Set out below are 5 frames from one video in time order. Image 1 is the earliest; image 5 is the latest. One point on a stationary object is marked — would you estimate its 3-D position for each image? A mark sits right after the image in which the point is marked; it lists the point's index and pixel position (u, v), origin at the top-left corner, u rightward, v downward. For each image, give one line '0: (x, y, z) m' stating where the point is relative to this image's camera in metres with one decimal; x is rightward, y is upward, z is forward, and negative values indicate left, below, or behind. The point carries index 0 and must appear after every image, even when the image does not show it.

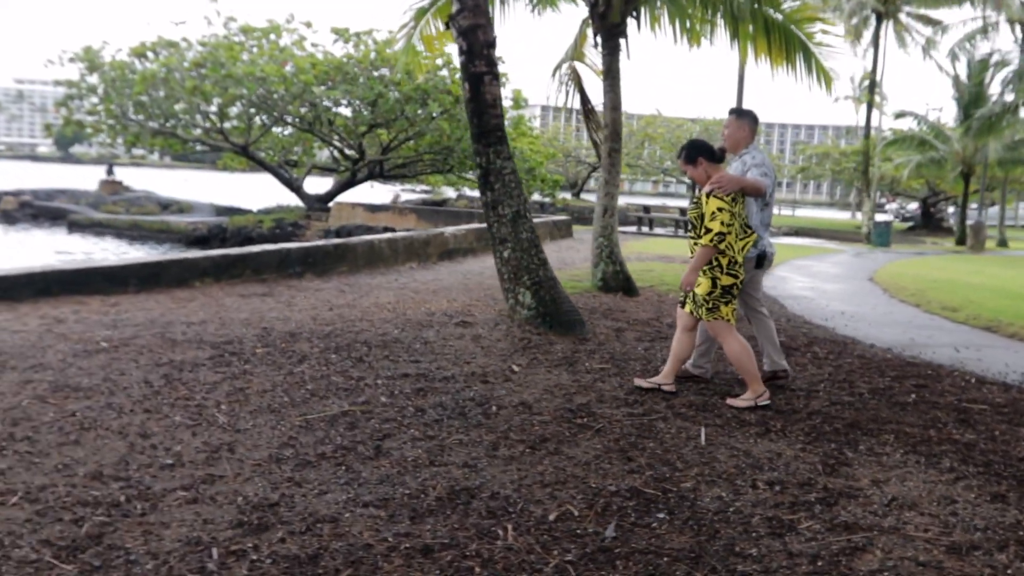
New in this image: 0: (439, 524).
0: (-0.3, -1.0, +3.6) m
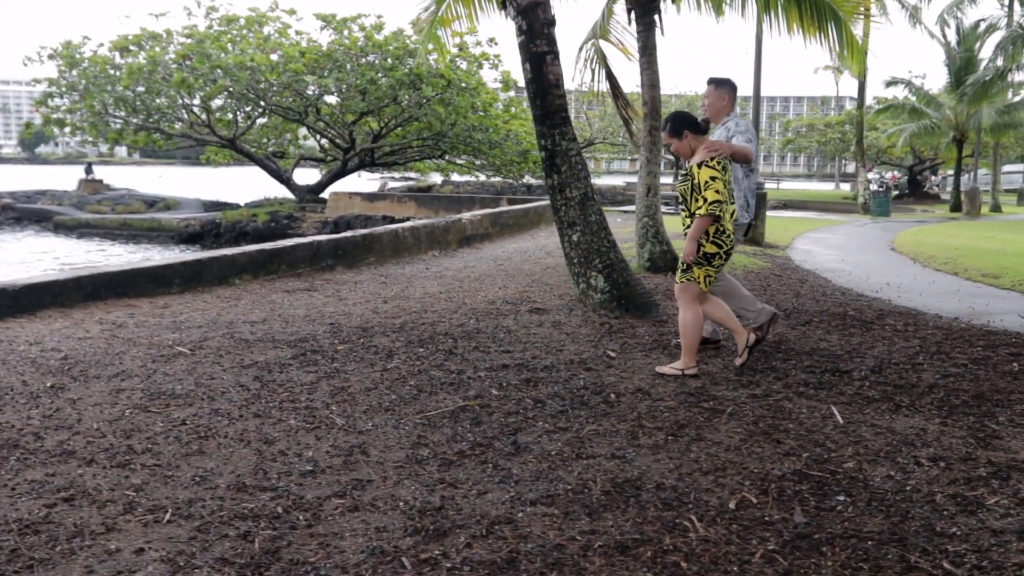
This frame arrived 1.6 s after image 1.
0: (+0.4, -0.9, +3.5) m
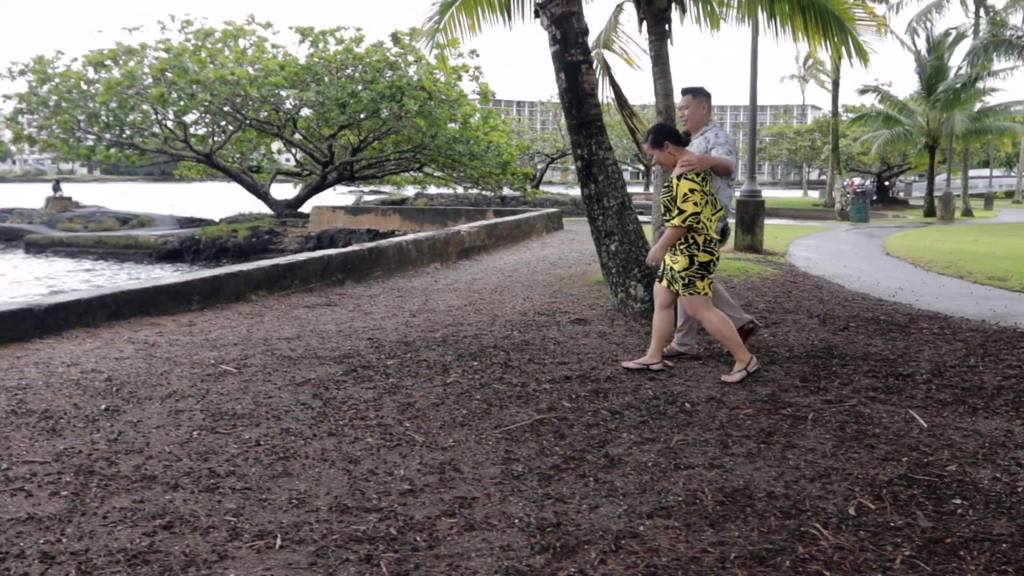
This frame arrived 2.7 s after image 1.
0: (+0.9, -0.9, +3.4) m
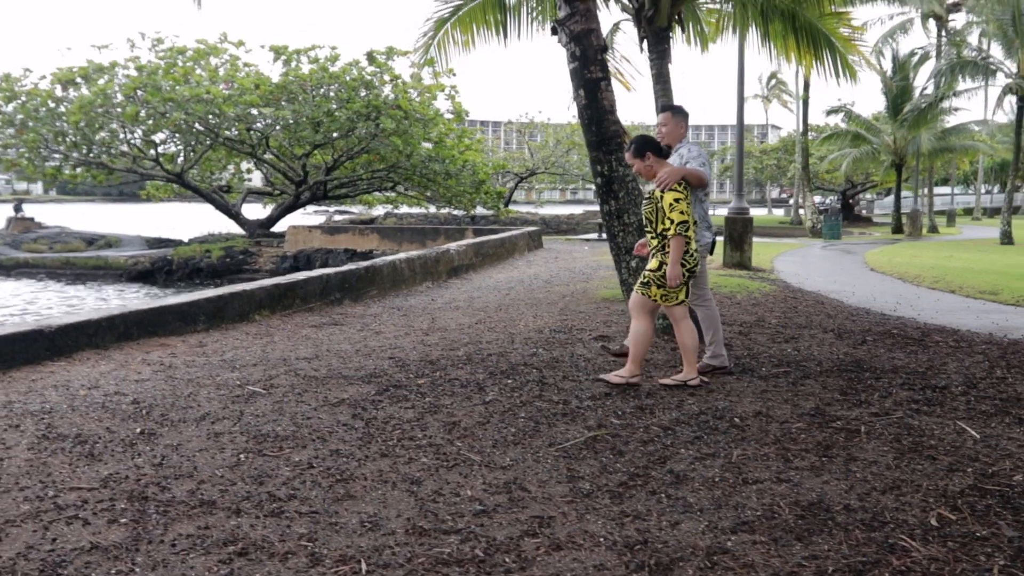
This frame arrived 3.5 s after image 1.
0: (+1.2, -1.0, +3.4) m
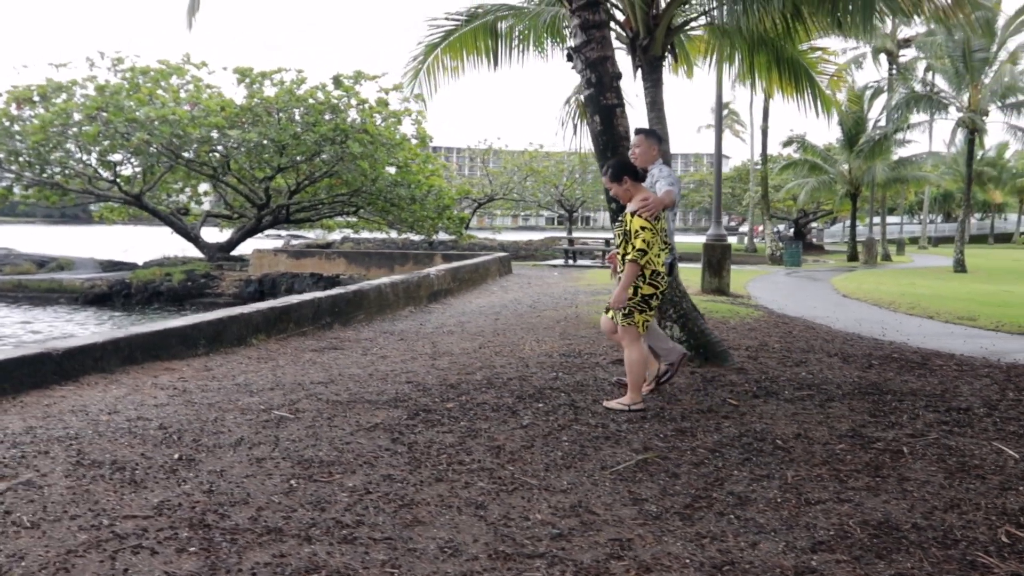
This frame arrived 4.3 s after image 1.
0: (+1.6, -1.1, +3.5) m
